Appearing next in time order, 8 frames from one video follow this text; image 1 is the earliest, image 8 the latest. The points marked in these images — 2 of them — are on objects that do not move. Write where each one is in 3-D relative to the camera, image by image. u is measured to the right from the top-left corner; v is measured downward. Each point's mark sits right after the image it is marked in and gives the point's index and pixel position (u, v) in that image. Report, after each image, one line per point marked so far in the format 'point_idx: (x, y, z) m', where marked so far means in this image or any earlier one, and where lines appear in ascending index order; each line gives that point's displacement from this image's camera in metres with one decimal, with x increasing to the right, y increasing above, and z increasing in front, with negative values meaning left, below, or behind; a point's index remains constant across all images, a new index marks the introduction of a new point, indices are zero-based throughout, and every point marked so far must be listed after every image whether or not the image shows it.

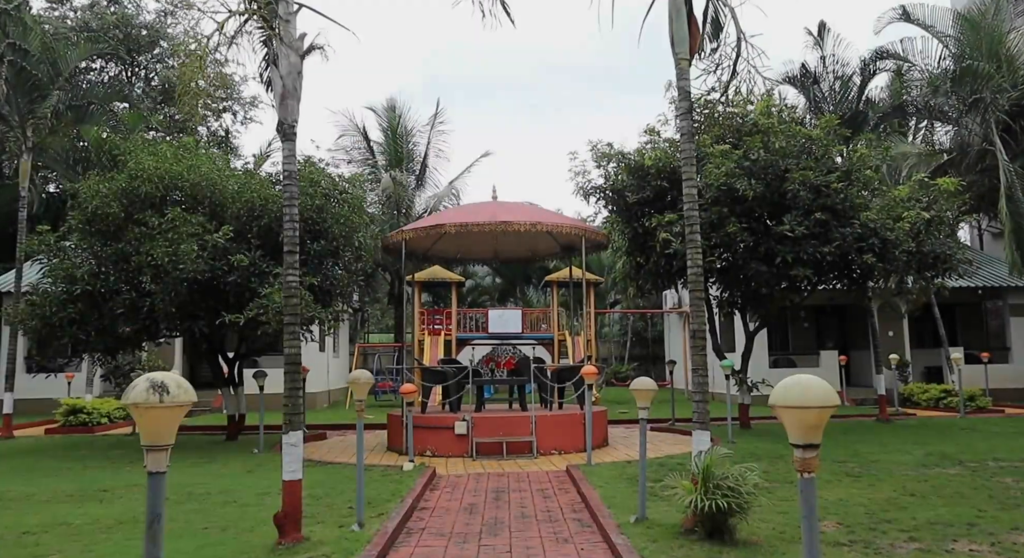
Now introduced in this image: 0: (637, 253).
0: (+2.2, +0.4, +13.3) m
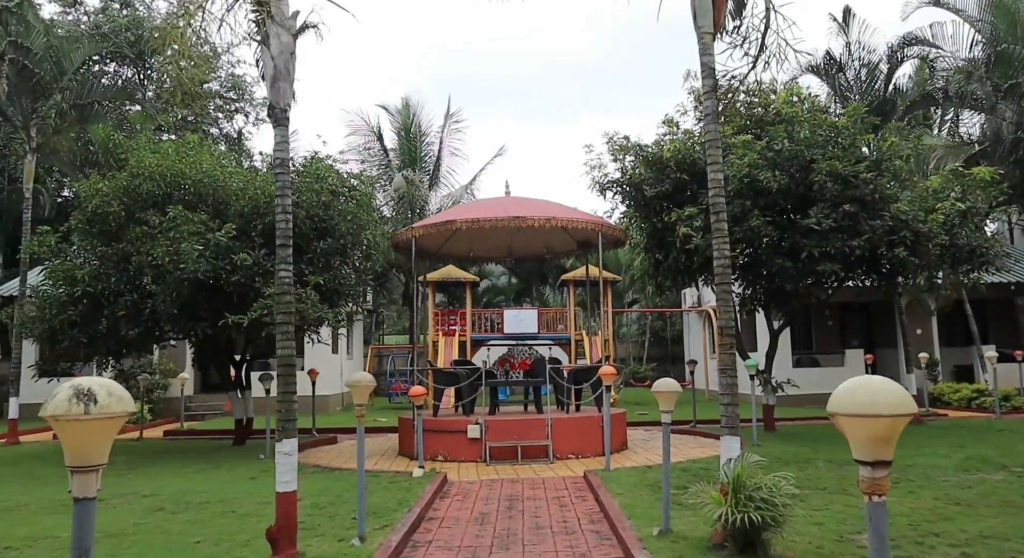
0: (+2.5, +0.5, +12.8) m
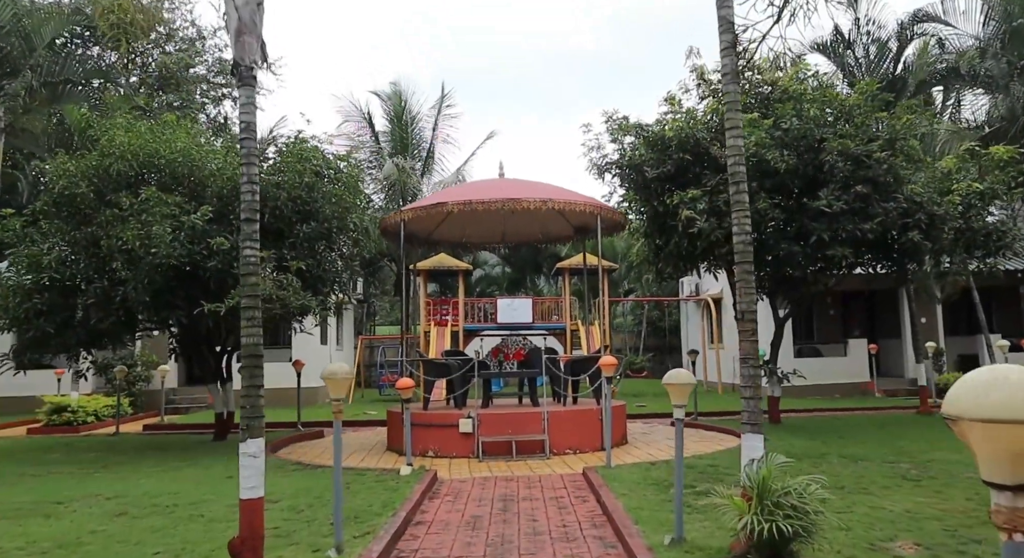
0: (+2.4, +0.7, +12.3) m
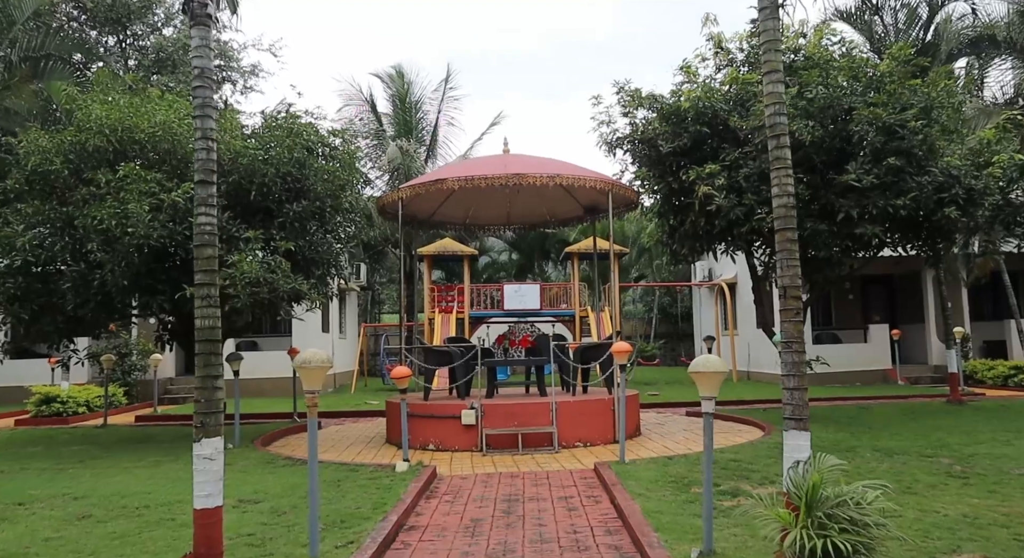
0: (+2.4, +1.0, +11.6) m
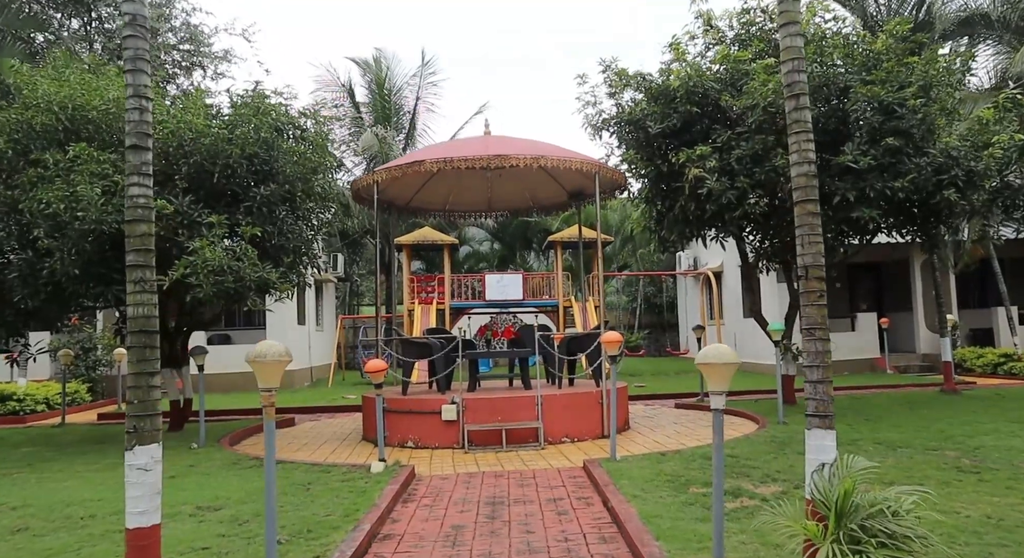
0: (+2.2, +1.2, +11.1) m
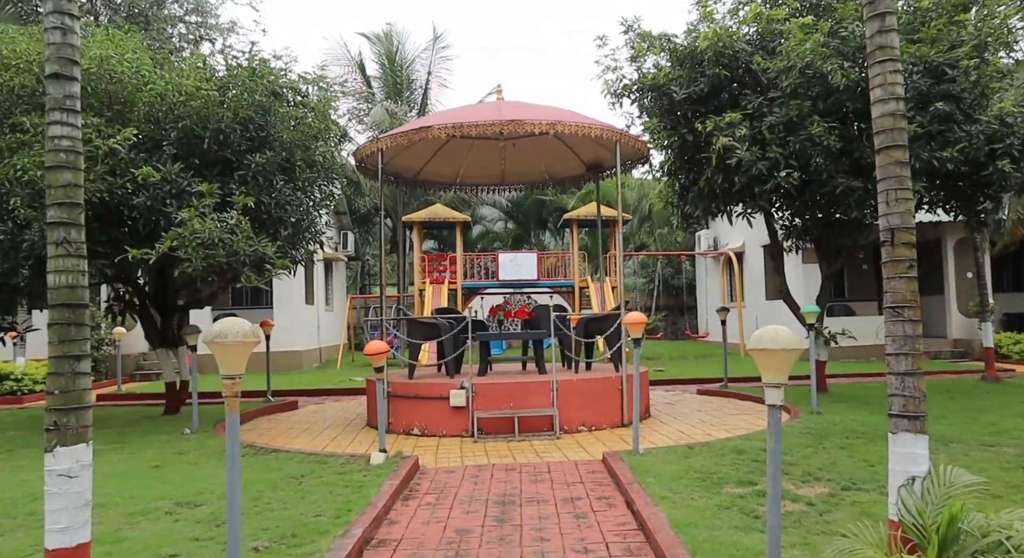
0: (+2.4, +1.5, +10.4) m
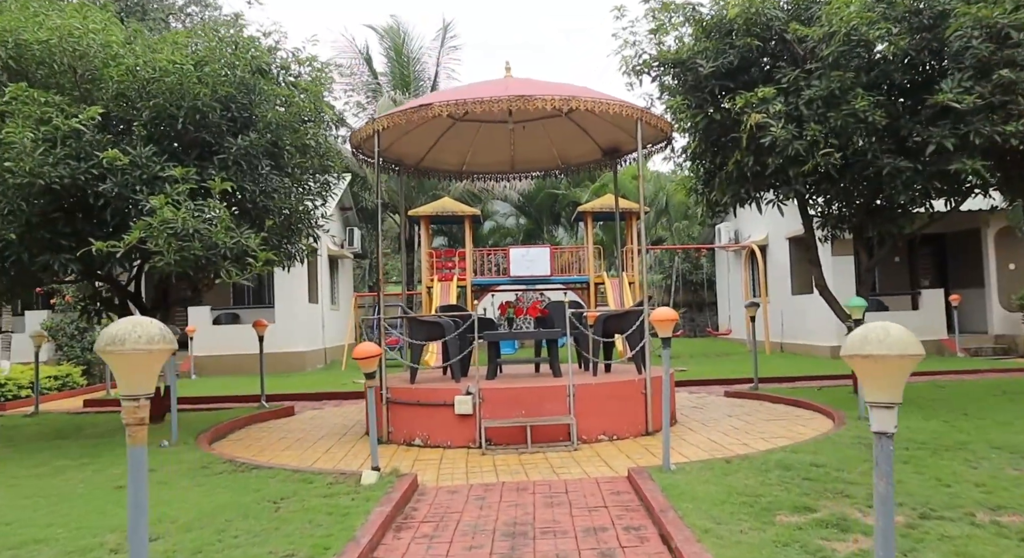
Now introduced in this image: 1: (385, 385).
0: (+2.5, +1.6, +9.5) m
1: (-1.3, -1.1, +7.6) m
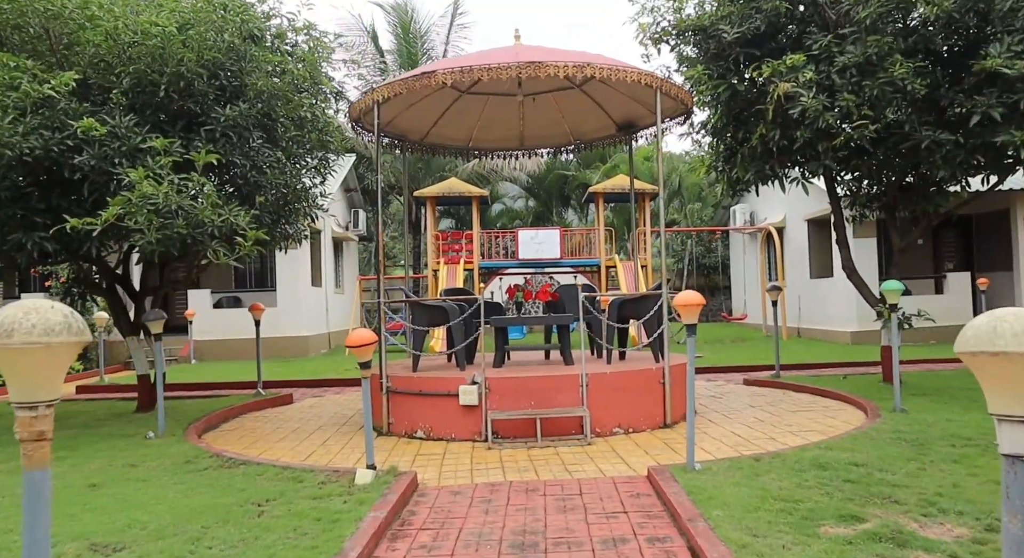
0: (+2.6, +1.8, +8.9) m
1: (-1.2, -0.9, +7.1) m
